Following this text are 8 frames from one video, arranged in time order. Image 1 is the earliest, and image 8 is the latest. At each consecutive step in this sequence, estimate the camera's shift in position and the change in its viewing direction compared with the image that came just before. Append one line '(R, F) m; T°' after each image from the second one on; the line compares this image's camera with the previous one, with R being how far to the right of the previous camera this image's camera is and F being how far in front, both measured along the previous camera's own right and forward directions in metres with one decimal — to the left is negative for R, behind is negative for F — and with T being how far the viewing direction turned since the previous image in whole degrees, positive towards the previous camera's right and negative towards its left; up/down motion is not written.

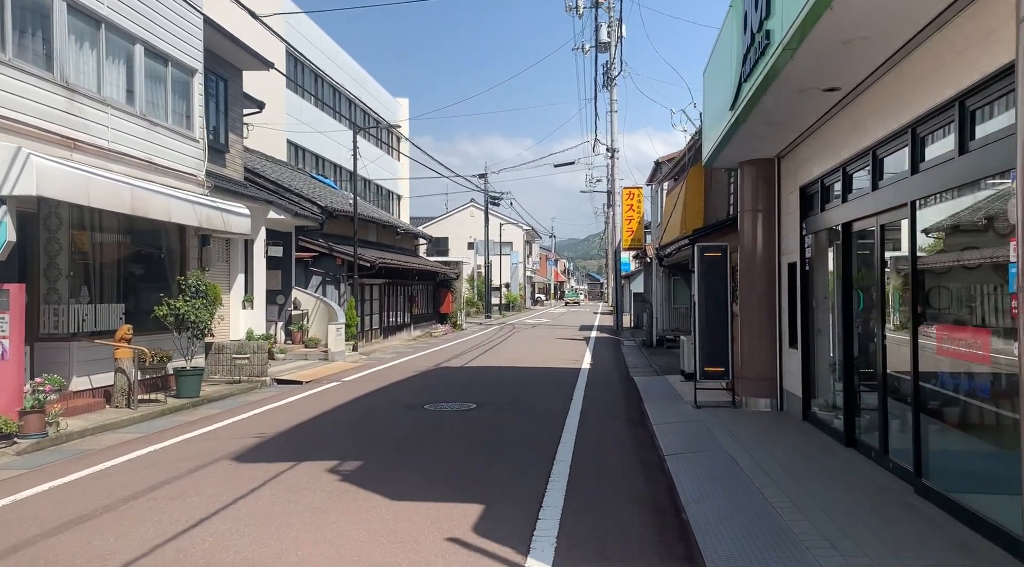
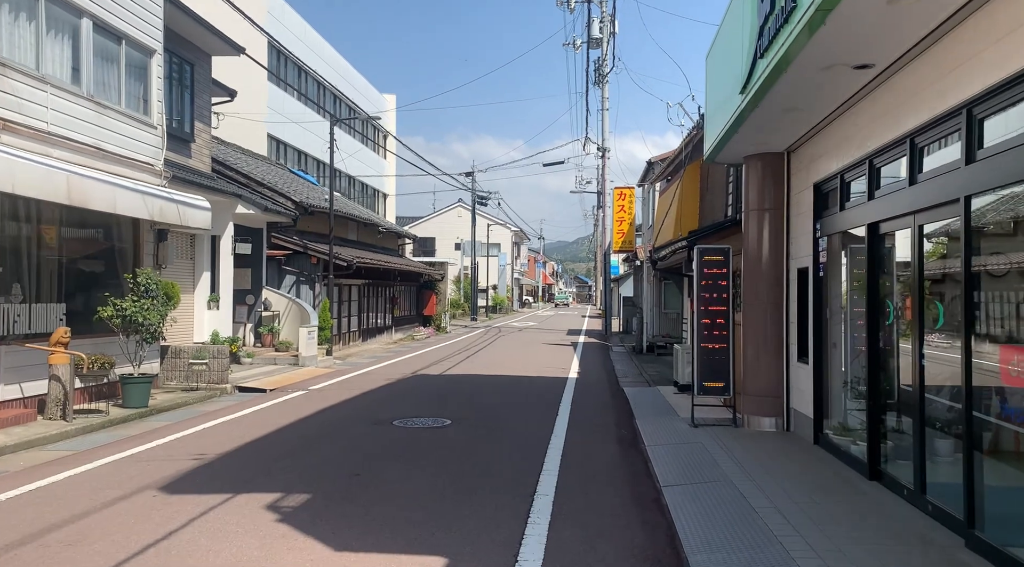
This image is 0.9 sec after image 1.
(+0.1, +1.0) m; +1°
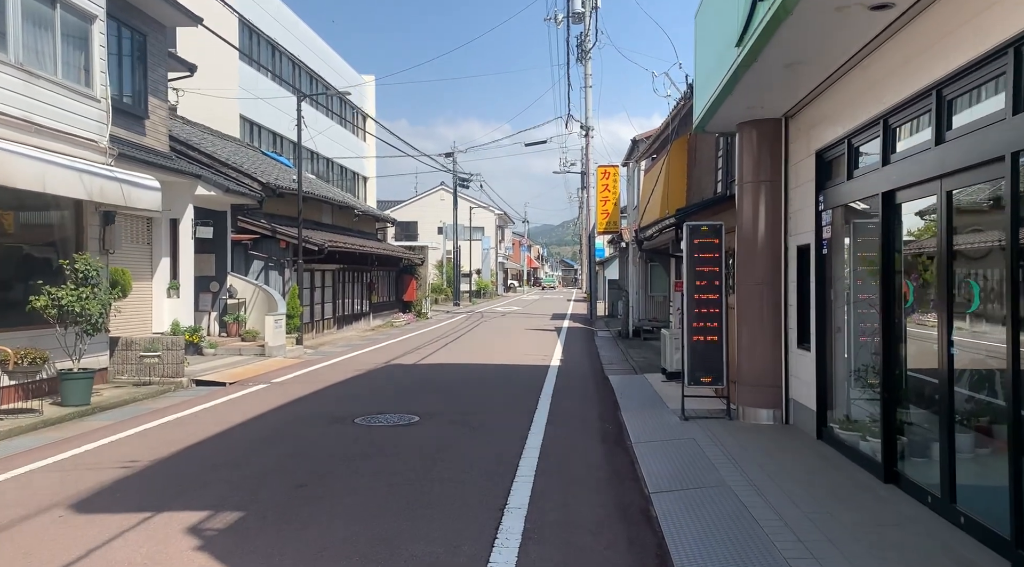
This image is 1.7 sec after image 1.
(+0.2, +0.8) m; +1°
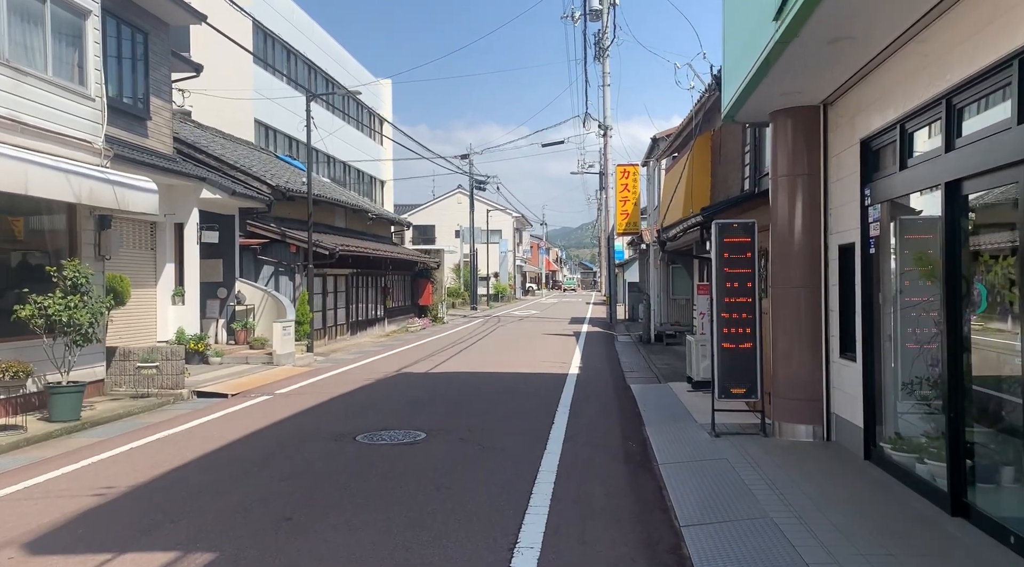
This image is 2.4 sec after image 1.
(+0.1, +0.7) m; -2°
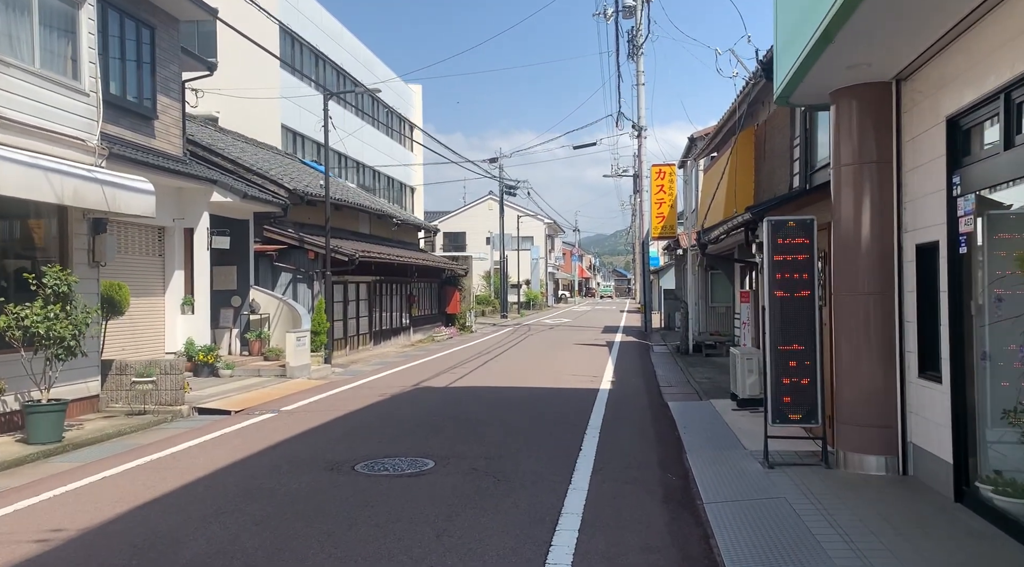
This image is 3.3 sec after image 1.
(+0.1, +1.0) m; -3°
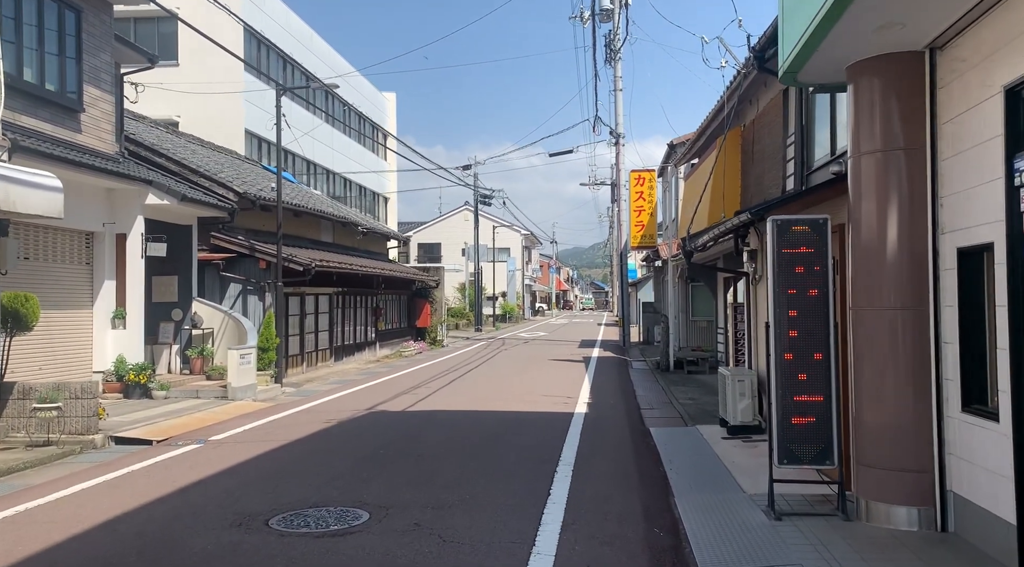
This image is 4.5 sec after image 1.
(+0.2, +1.2) m; +2°
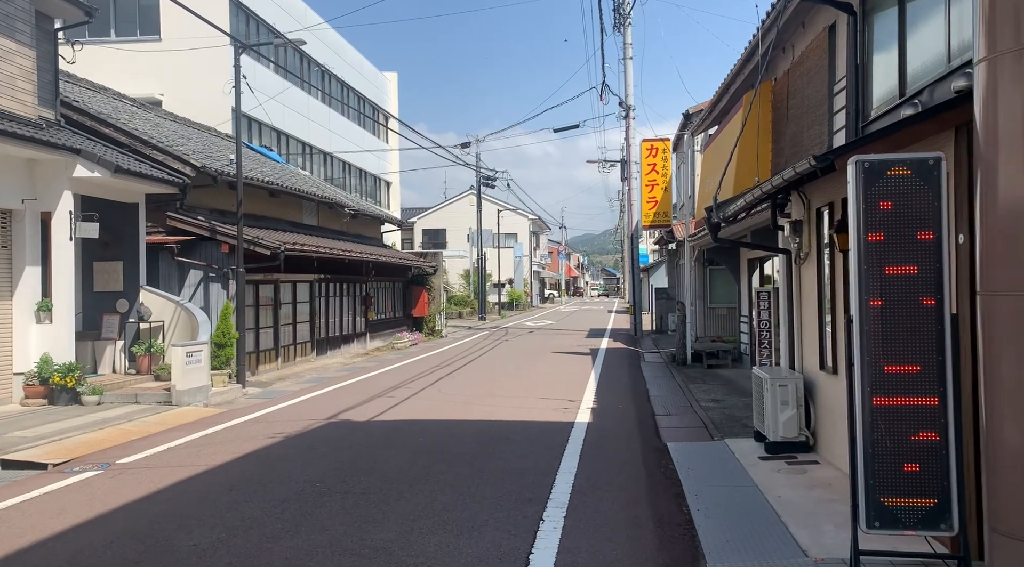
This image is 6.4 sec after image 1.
(+0.3, +1.9) m; -1°
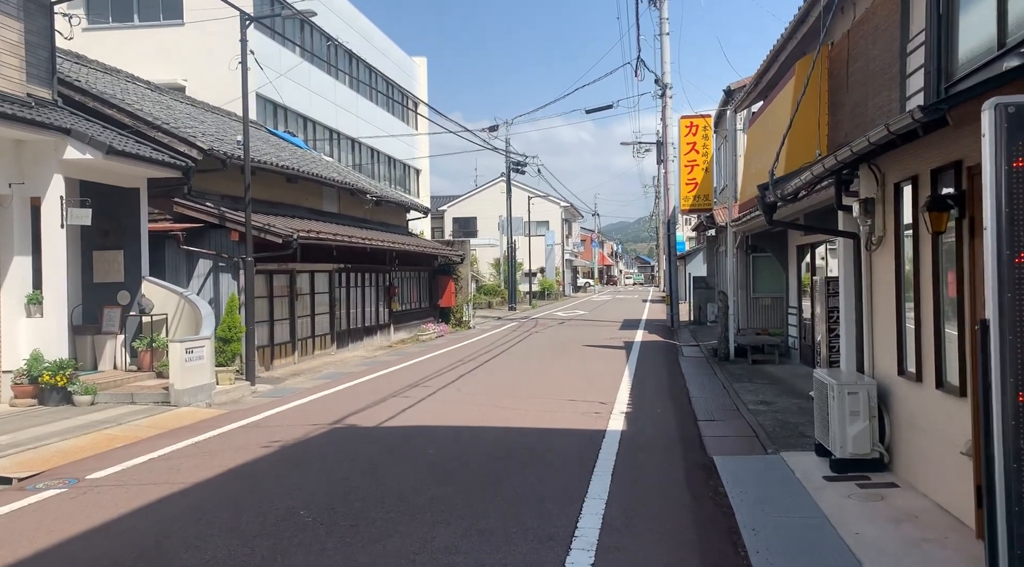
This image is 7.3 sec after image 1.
(+0.1, +1.0) m; -3°
